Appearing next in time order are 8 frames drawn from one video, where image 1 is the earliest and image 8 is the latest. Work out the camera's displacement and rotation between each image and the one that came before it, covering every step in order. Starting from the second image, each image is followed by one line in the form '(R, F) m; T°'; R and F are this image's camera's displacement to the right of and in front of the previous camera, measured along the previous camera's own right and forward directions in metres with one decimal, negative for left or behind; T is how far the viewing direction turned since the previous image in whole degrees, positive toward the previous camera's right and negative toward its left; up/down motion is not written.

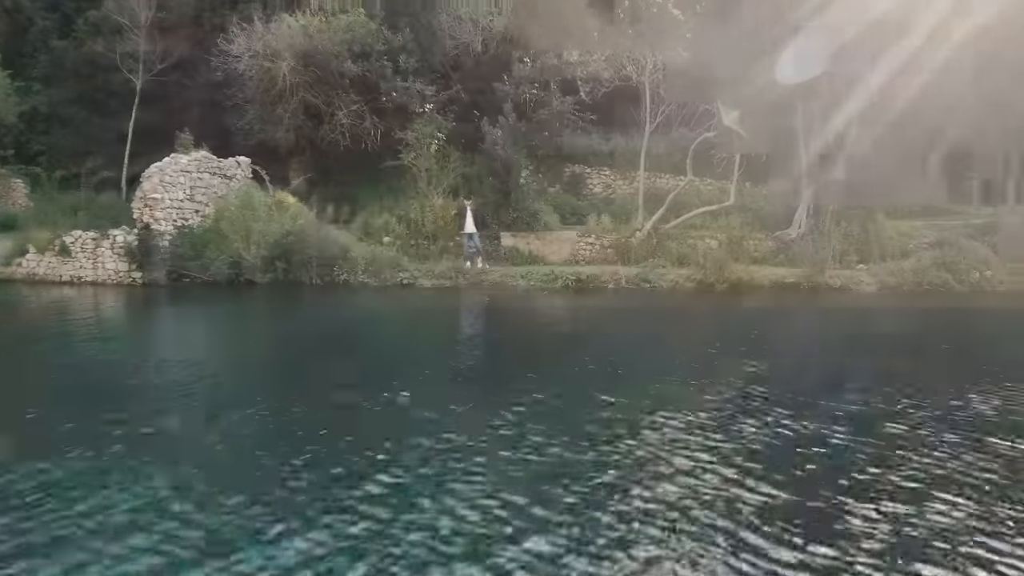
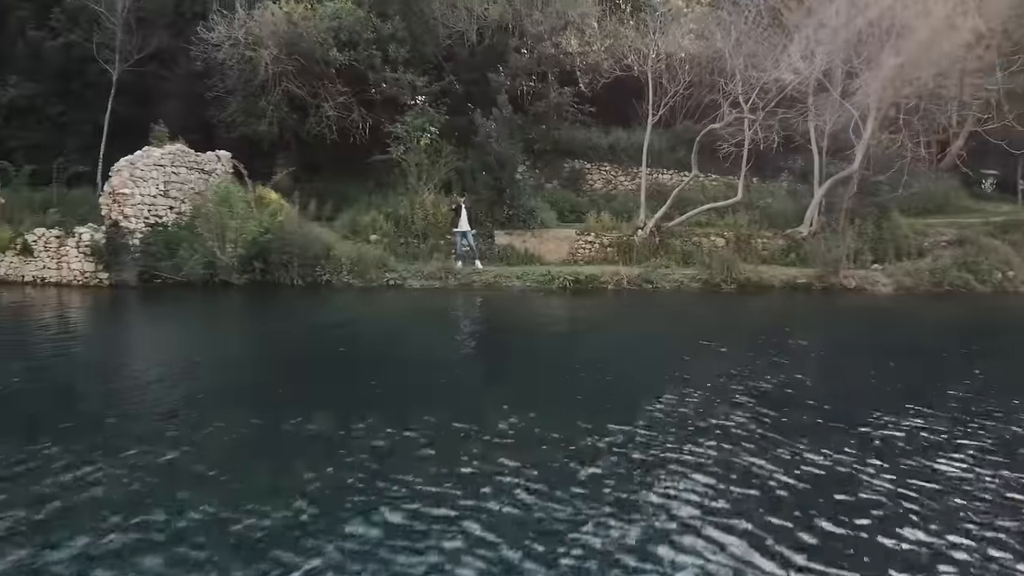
(+0.1, +1.0) m; 0°
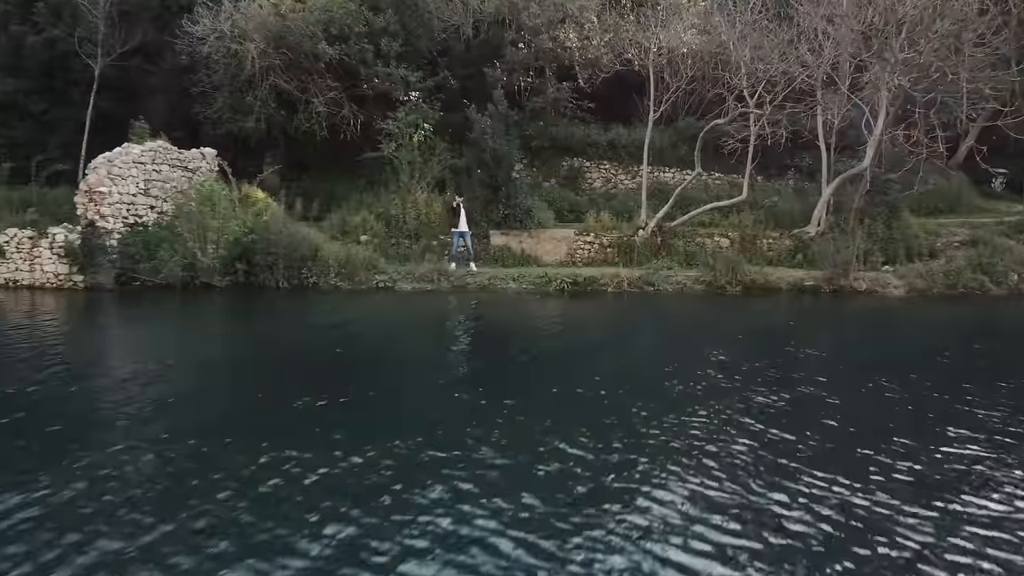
(+0.1, +0.7) m; 0°
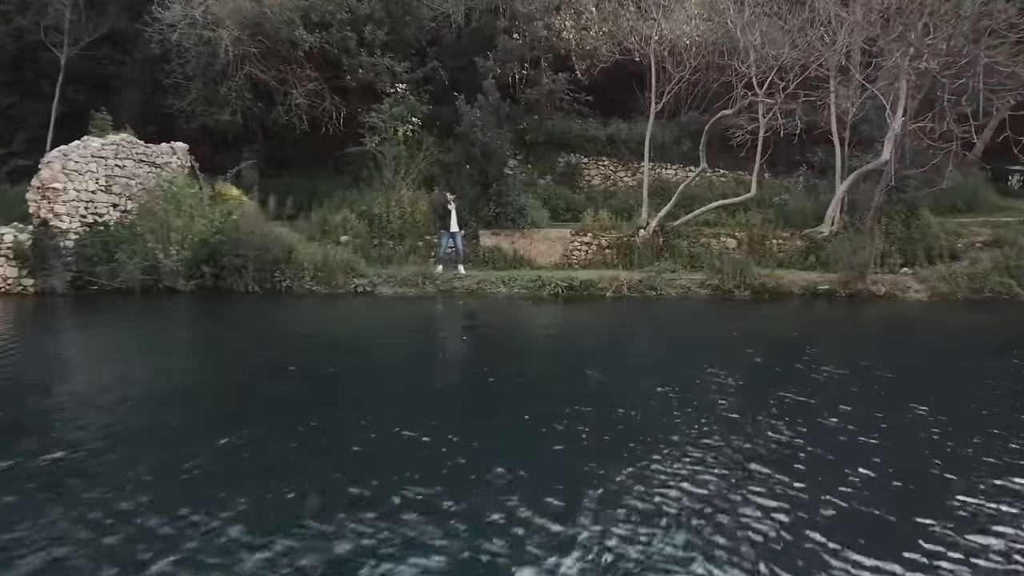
(+0.2, +1.1) m; 0°
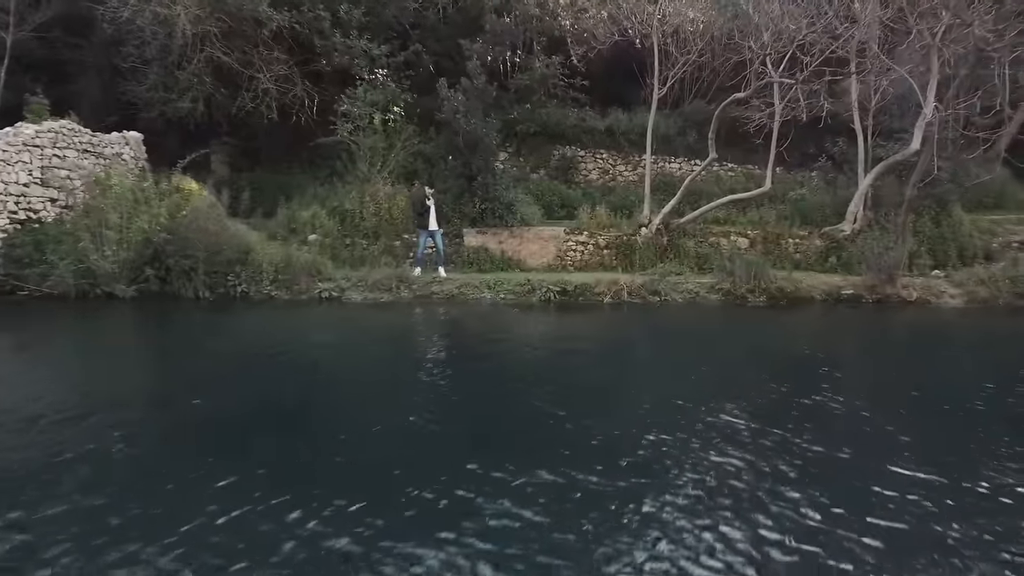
(+0.2, +1.6) m; 0°
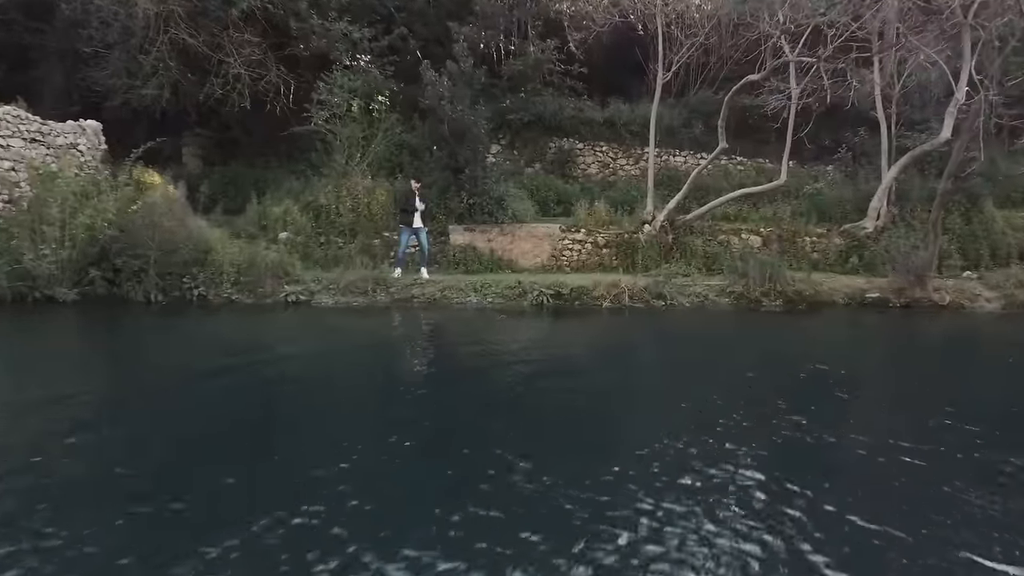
(+0.2, +1.2) m; 0°
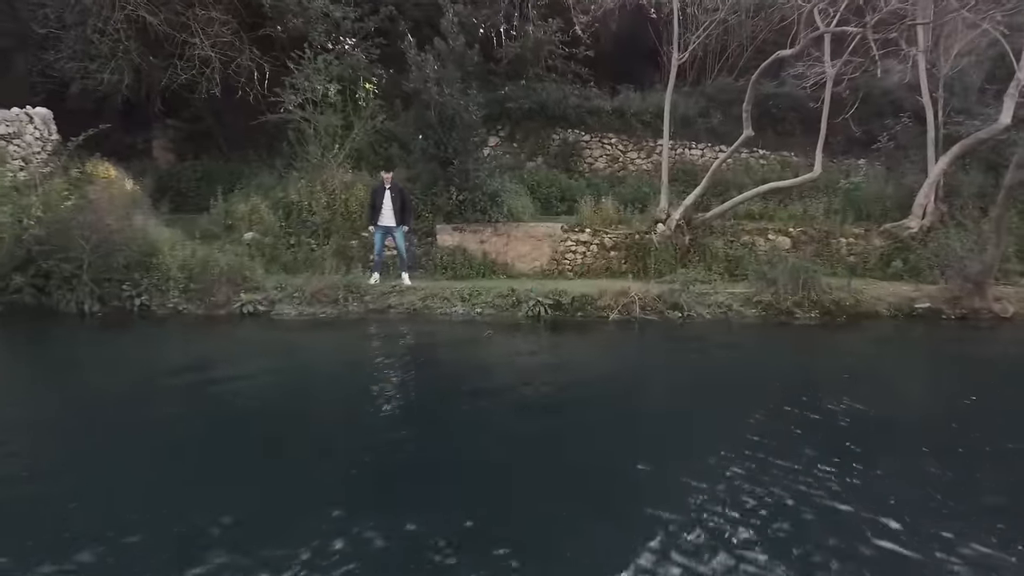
(+0.2, +1.5) m; -1°
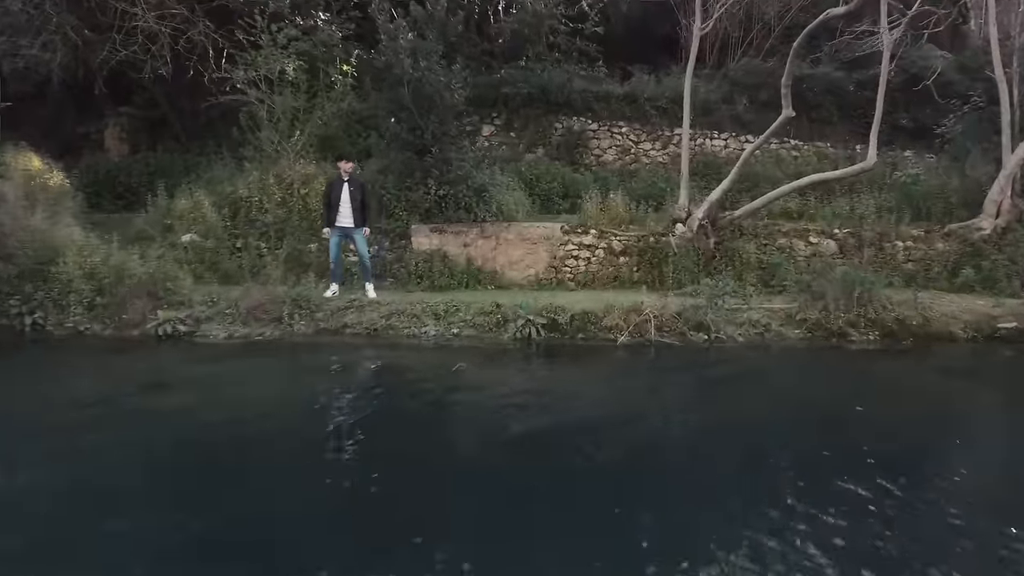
(+0.3, +1.9) m; -1°
